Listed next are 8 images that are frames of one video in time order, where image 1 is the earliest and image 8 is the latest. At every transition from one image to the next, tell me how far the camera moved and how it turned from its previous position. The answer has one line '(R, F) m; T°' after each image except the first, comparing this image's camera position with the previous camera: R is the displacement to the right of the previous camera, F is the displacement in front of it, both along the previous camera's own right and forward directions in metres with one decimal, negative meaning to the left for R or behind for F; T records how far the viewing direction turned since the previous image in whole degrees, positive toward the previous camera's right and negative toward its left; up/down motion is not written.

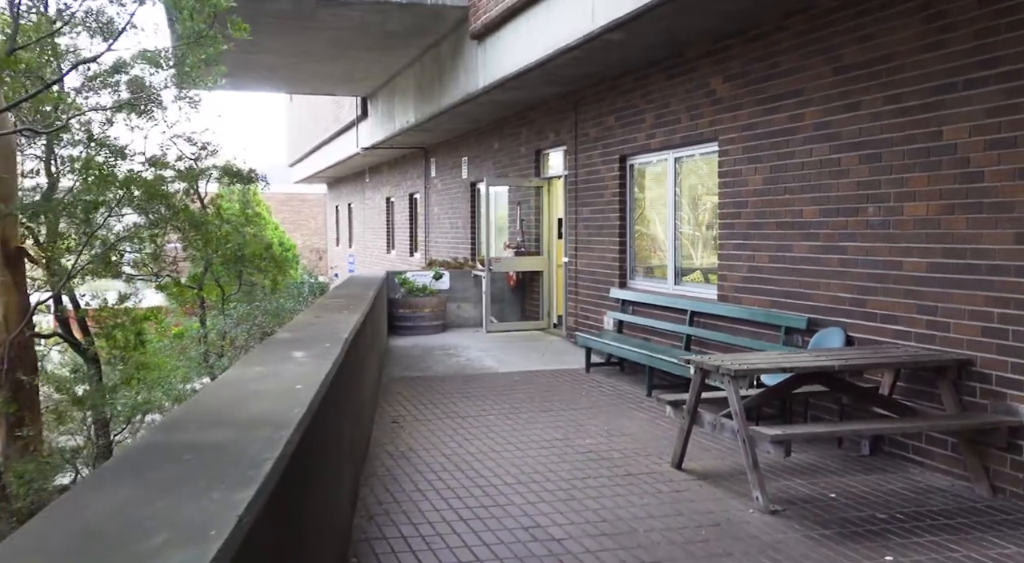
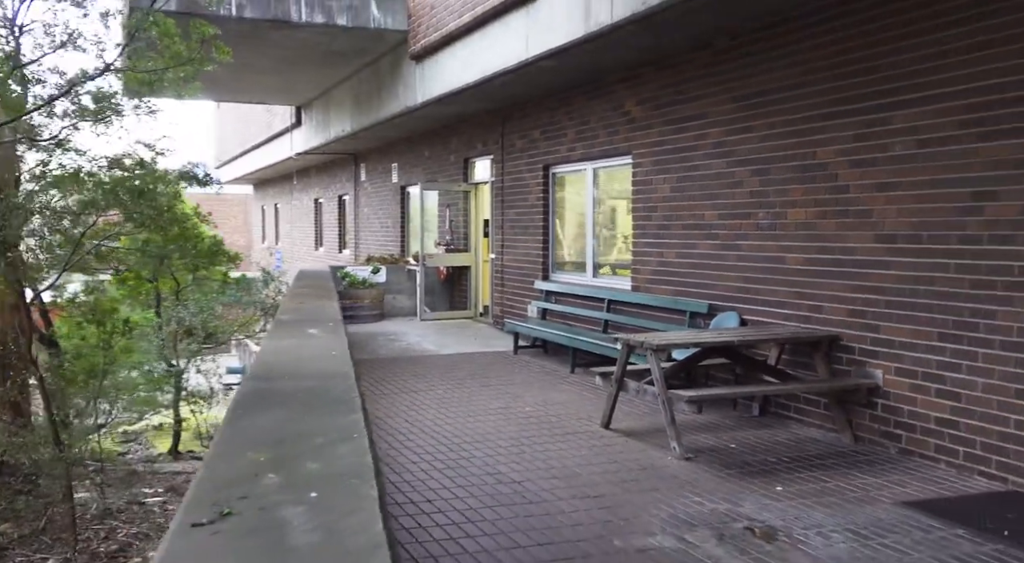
(-0.5, -0.9) m; +8°
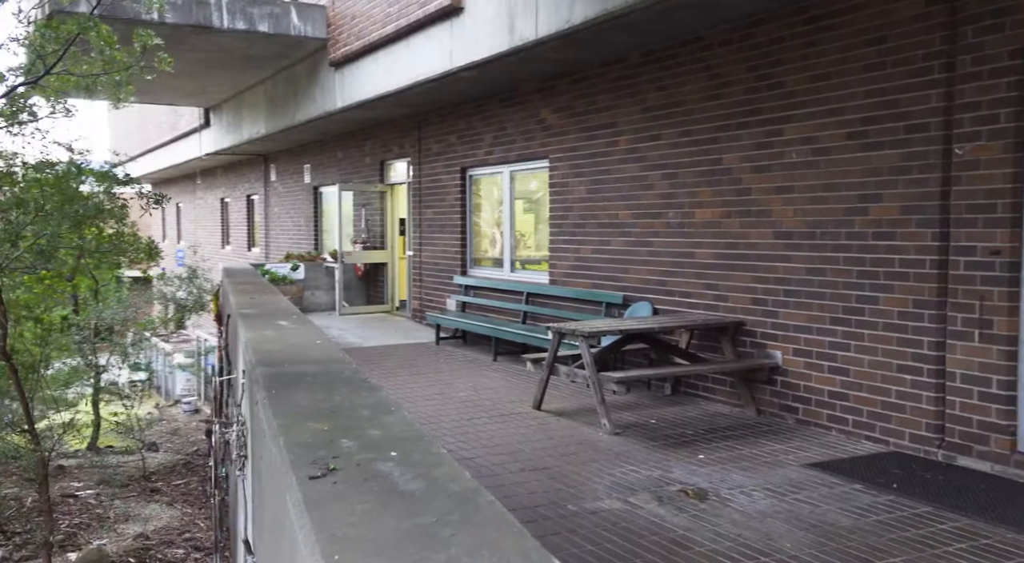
(-0.5, -0.4) m; +9°
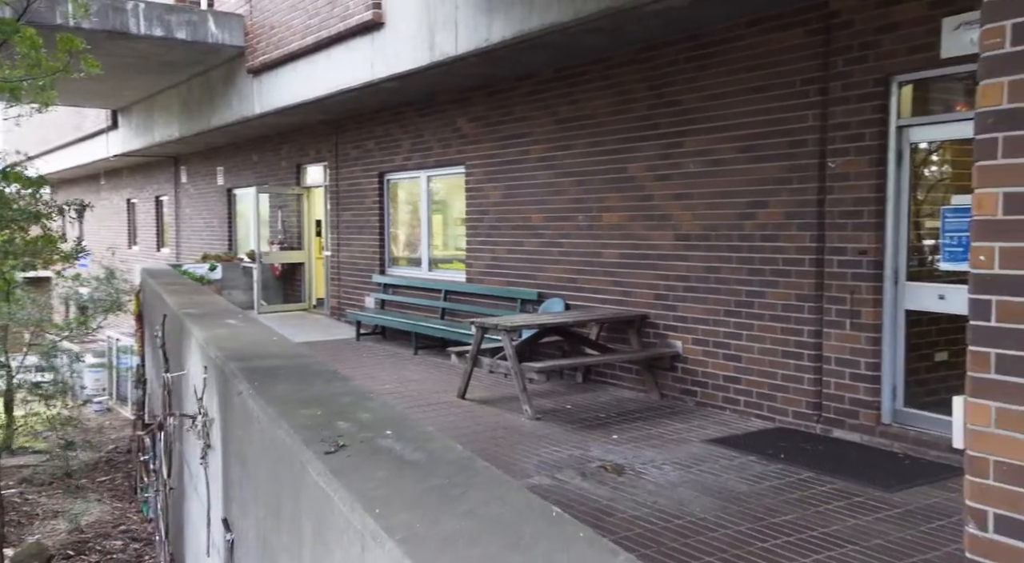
(-0.3, -0.5) m; +7°
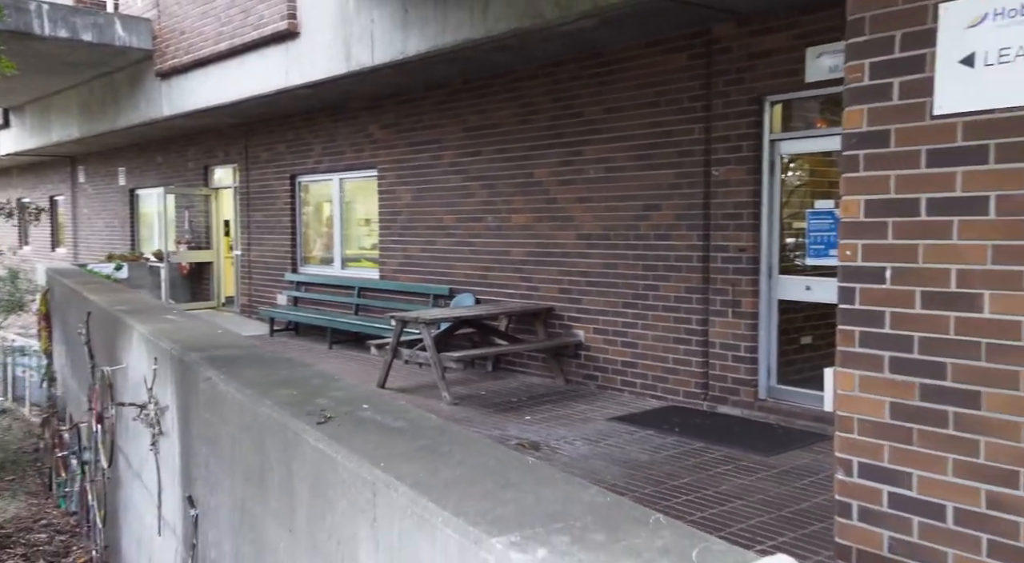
(-0.3, -0.5) m; +8°
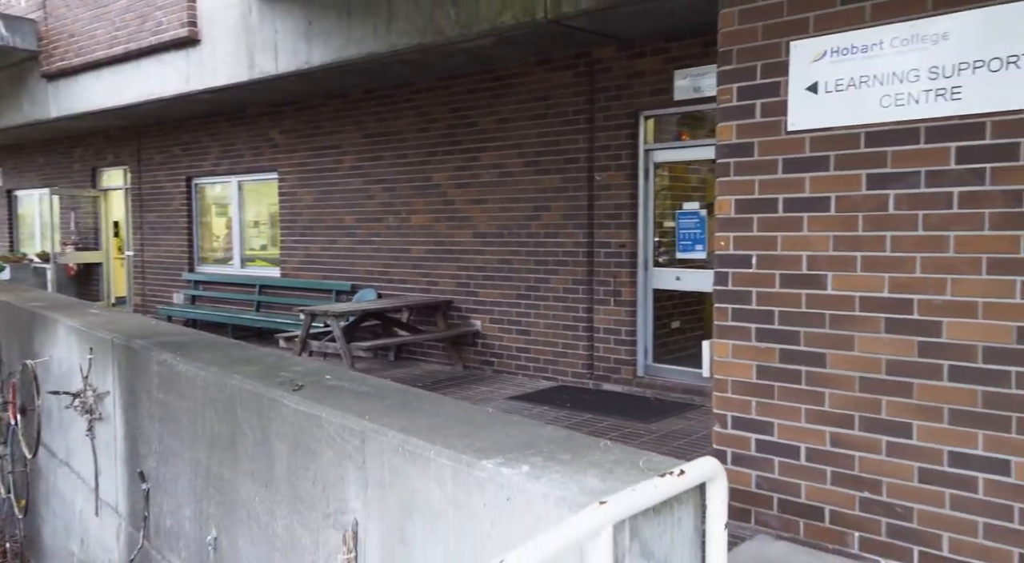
(-0.4, -0.6) m; +9°
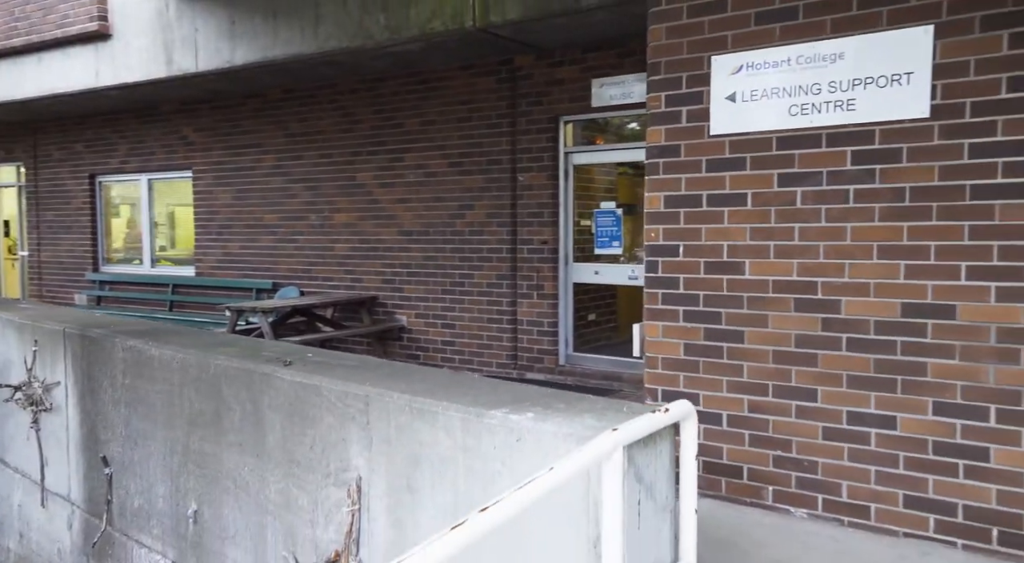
(-0.5, -0.4) m; +9°
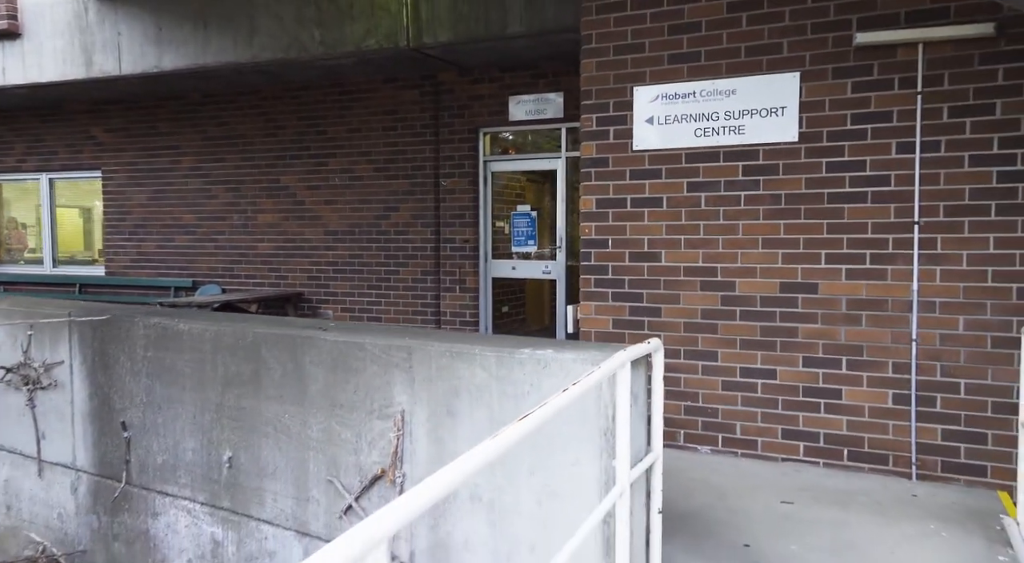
(-1.1, -0.9) m; +13°
